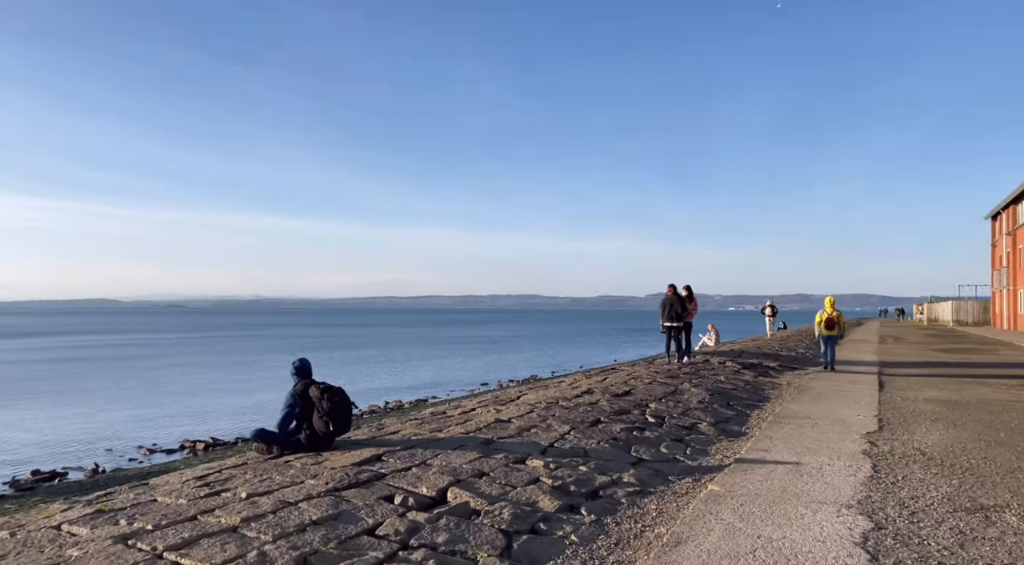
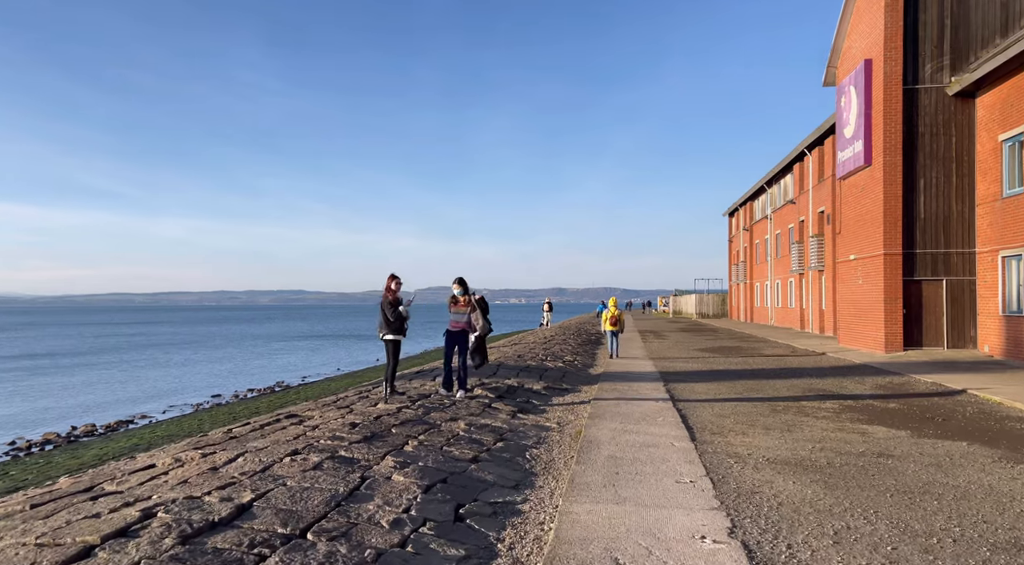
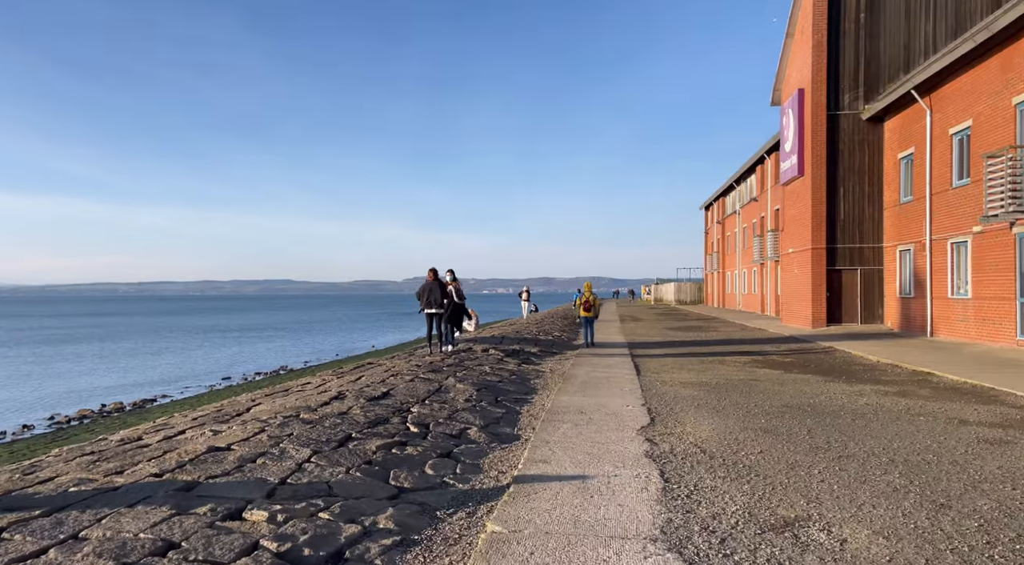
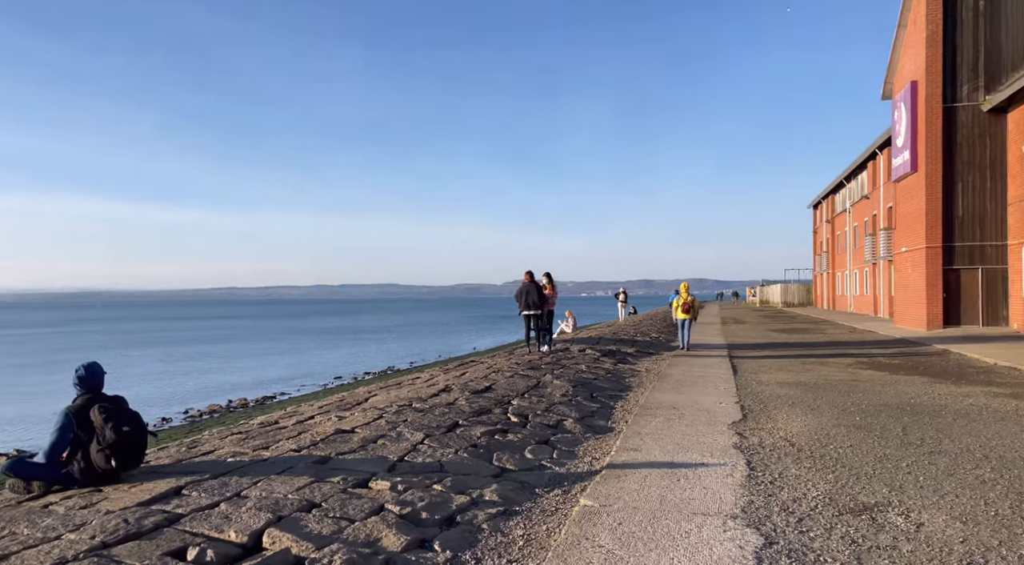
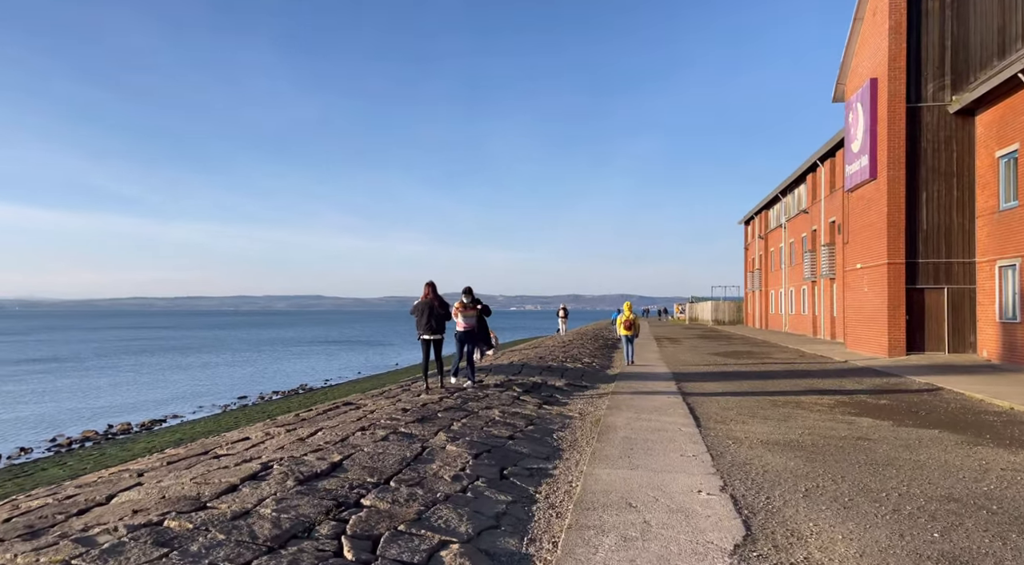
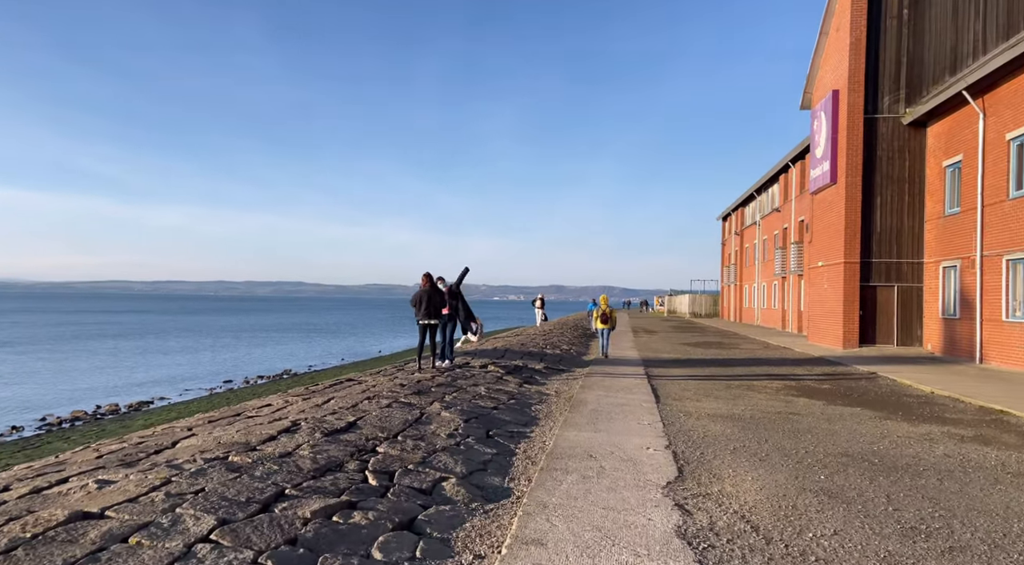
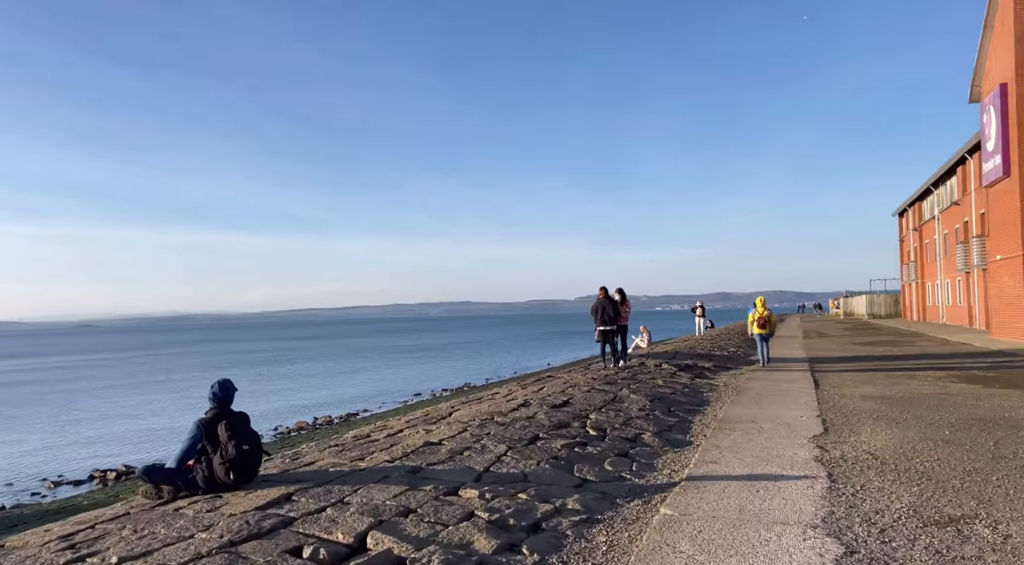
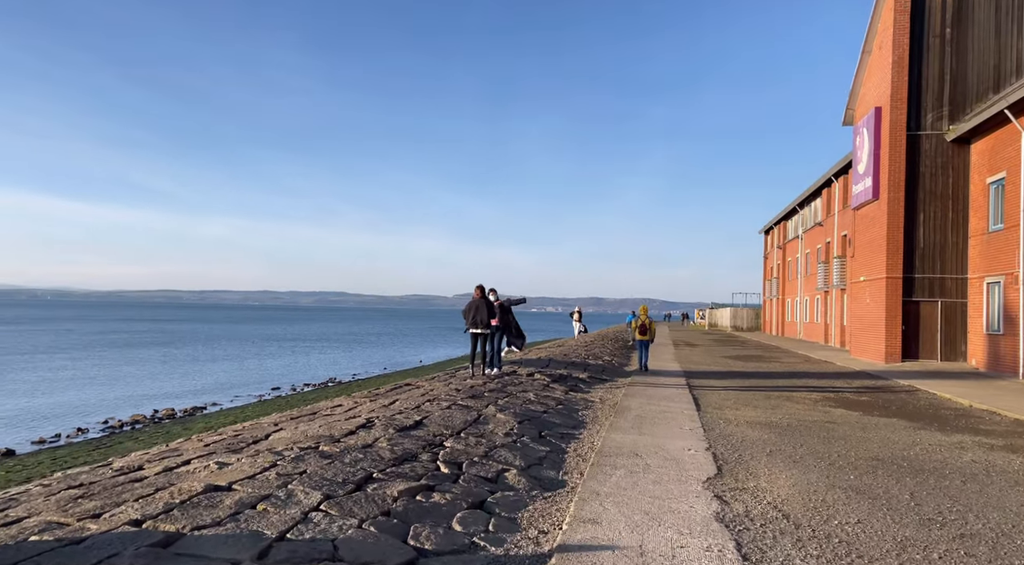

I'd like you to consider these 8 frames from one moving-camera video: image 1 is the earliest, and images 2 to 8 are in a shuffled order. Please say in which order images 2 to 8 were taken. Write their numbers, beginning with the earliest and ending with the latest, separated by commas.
7, 4, 3, 8, 6, 5, 2
